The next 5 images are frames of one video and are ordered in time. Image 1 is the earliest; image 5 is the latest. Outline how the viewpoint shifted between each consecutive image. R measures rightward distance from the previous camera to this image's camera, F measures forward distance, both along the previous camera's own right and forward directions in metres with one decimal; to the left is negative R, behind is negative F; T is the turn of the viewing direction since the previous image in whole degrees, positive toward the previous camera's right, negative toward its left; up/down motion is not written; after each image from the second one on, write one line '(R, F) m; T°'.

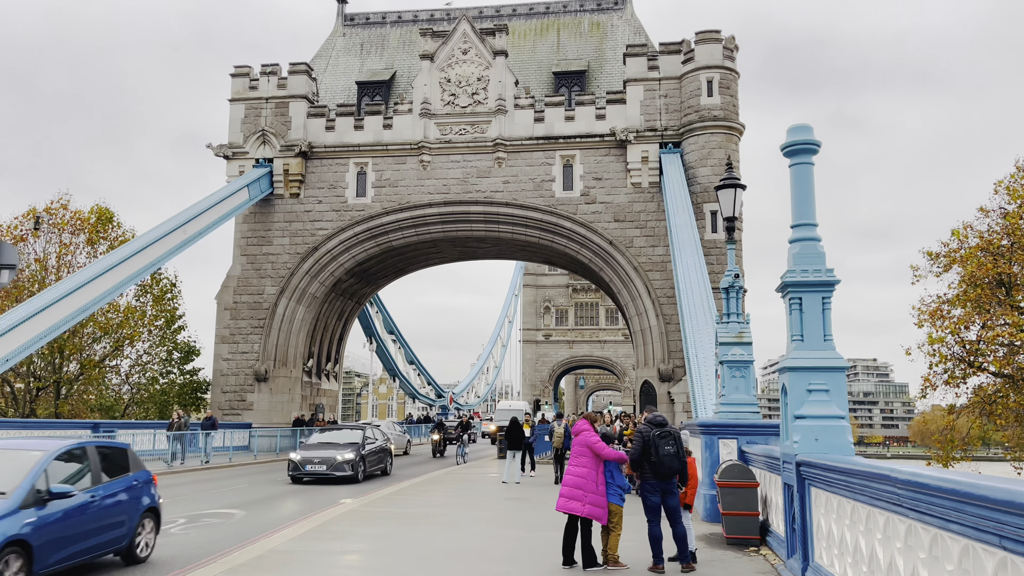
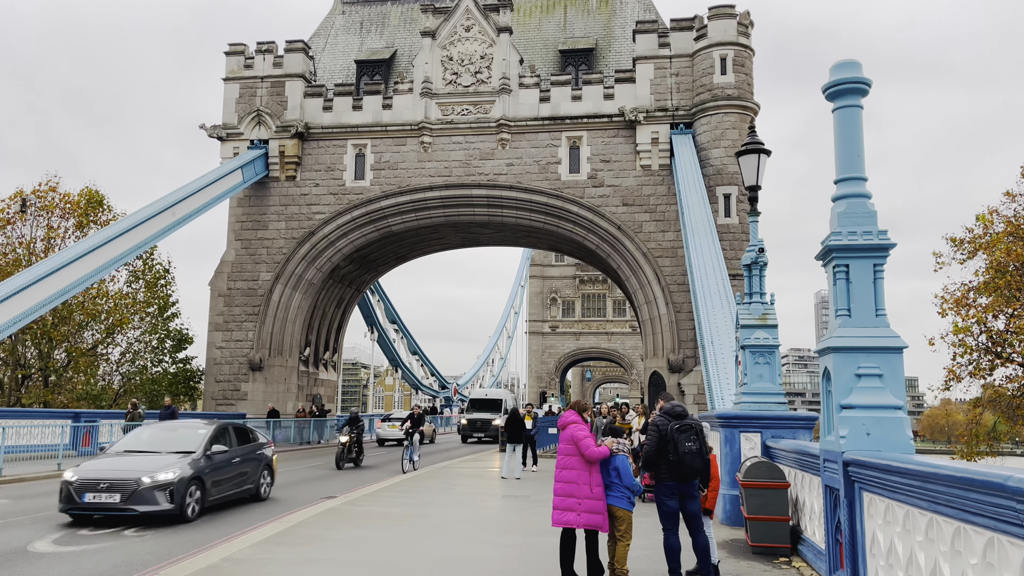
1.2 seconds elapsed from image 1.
(+0.1, +1.1) m; -1°
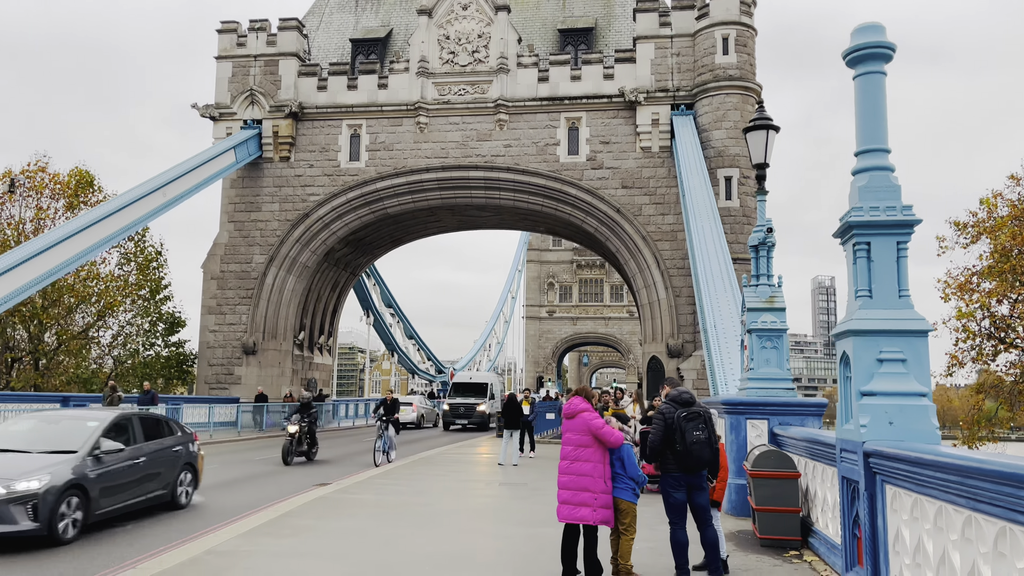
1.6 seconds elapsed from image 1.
(0.0, +0.4) m; 0°
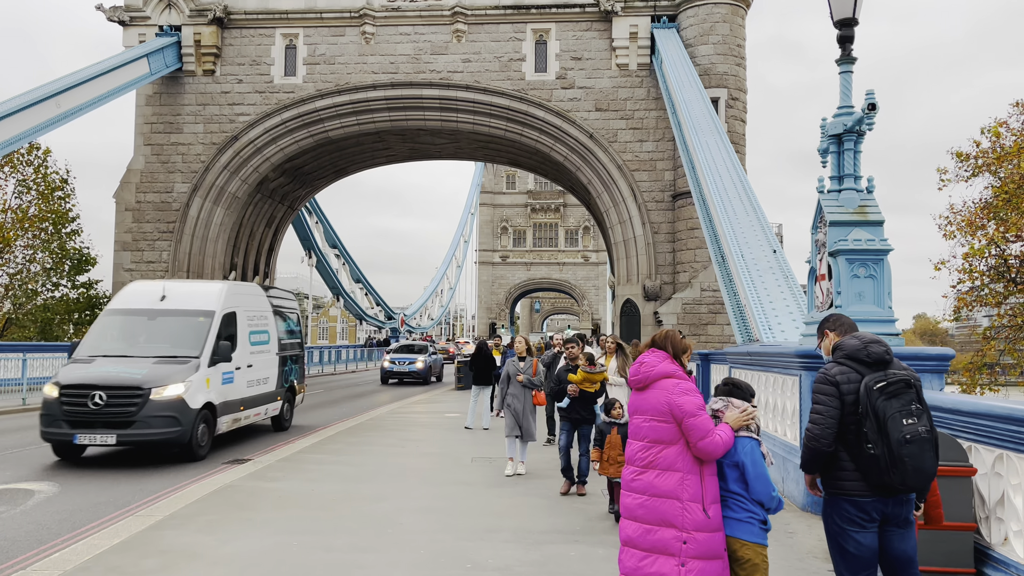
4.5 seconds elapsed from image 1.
(-0.3, +2.7) m; +4°
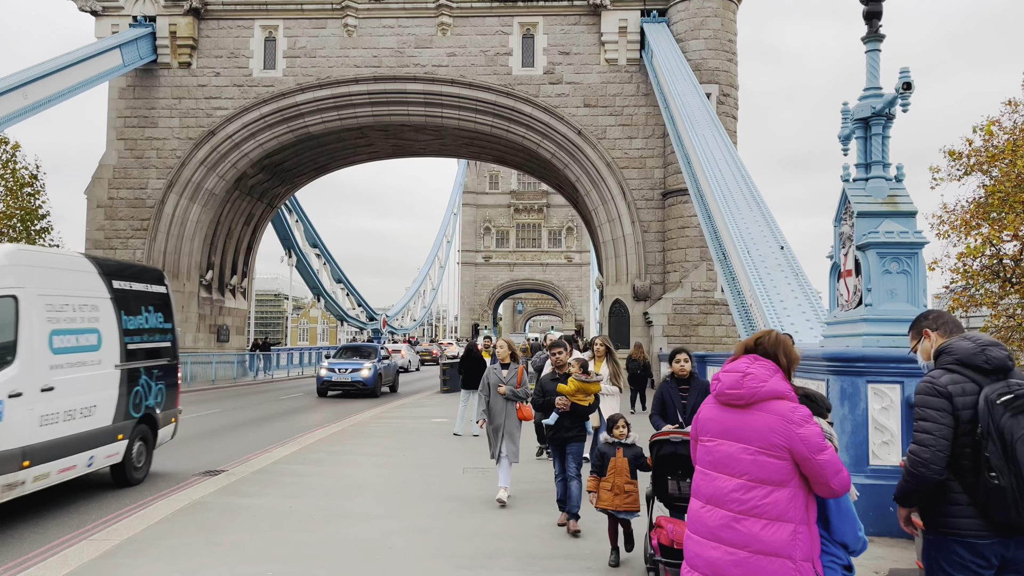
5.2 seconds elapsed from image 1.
(-0.1, +0.6) m; +1°
